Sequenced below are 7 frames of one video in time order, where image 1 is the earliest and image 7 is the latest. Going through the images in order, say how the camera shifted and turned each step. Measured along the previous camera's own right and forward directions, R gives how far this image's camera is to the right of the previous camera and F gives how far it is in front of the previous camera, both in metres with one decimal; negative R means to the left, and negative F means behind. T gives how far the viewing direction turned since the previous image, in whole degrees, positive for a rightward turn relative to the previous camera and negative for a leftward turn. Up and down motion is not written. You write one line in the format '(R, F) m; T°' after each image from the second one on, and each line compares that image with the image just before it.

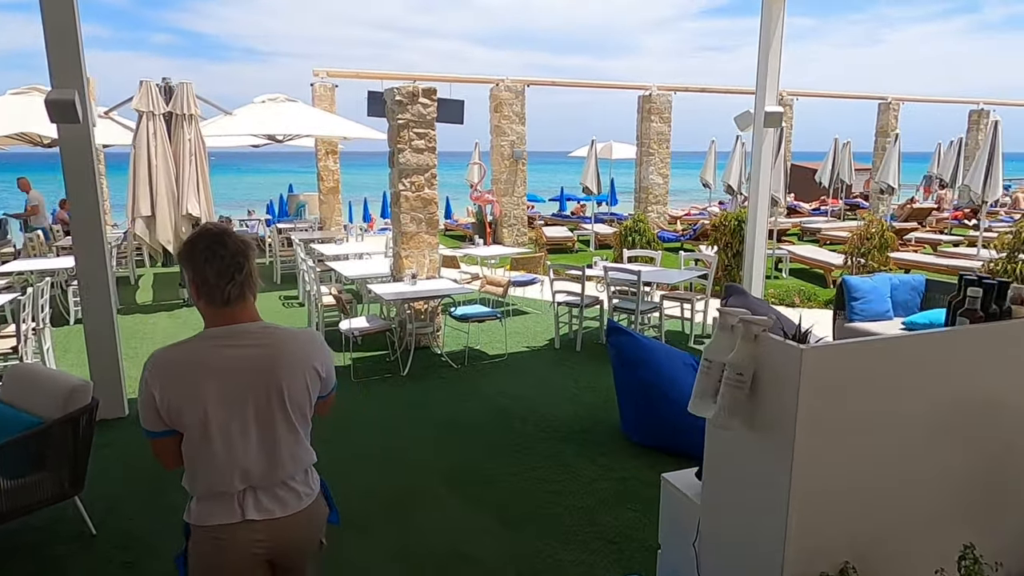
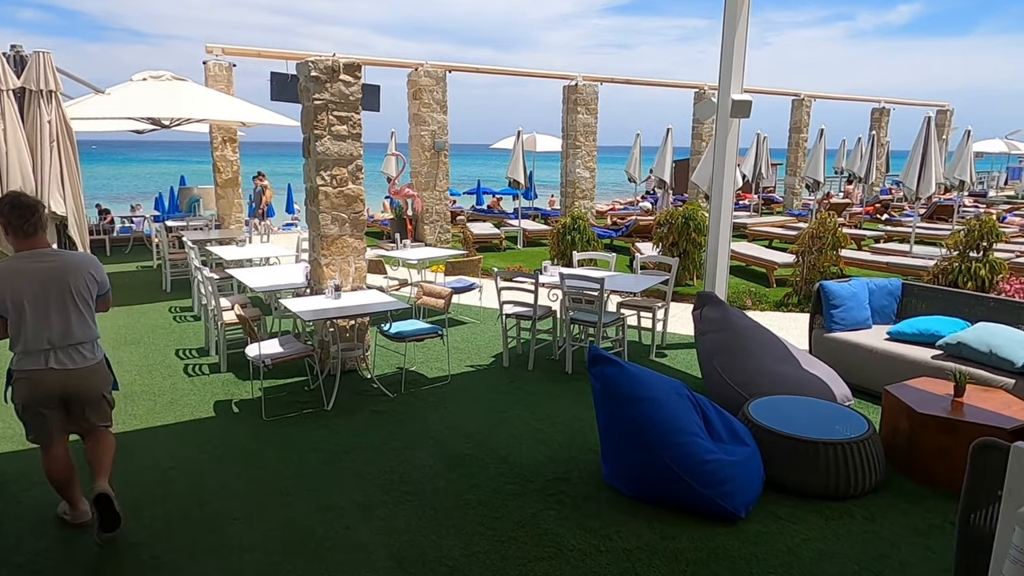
(-0.3, +0.8) m; +8°
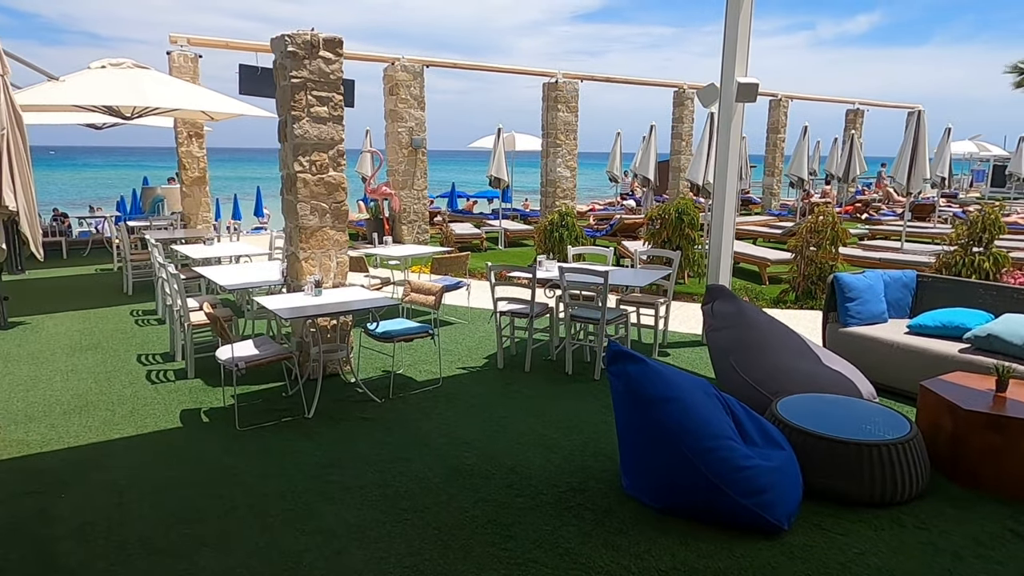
(-0.2, +0.4) m; +2°
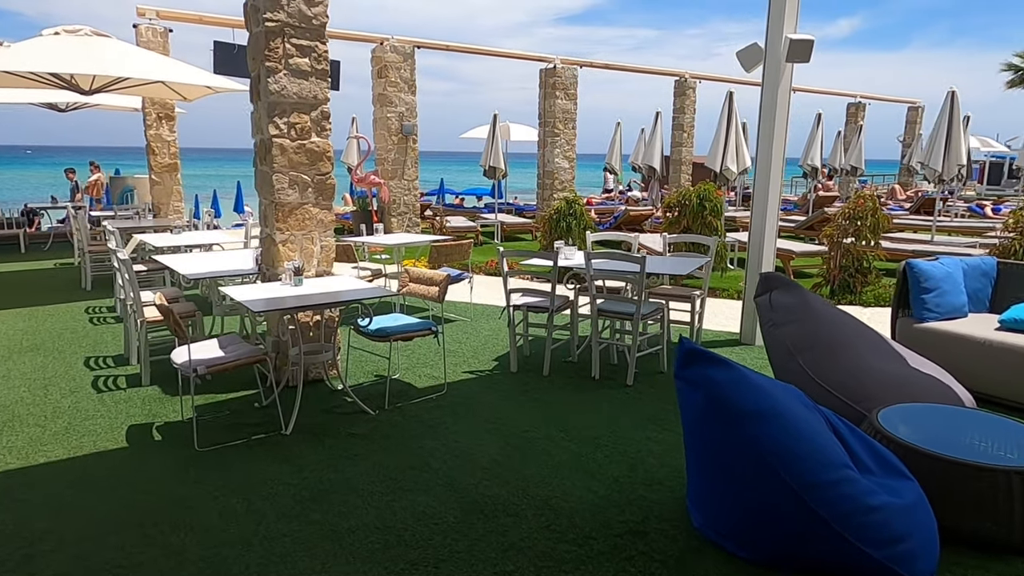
(-0.2, +0.8) m; +1°
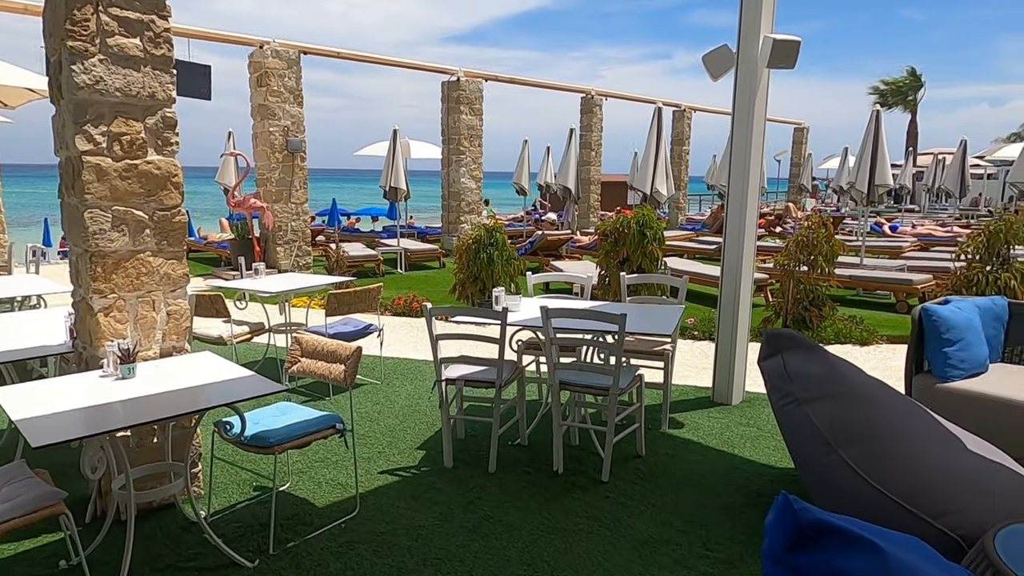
(-0.2, +1.1) m; +9°
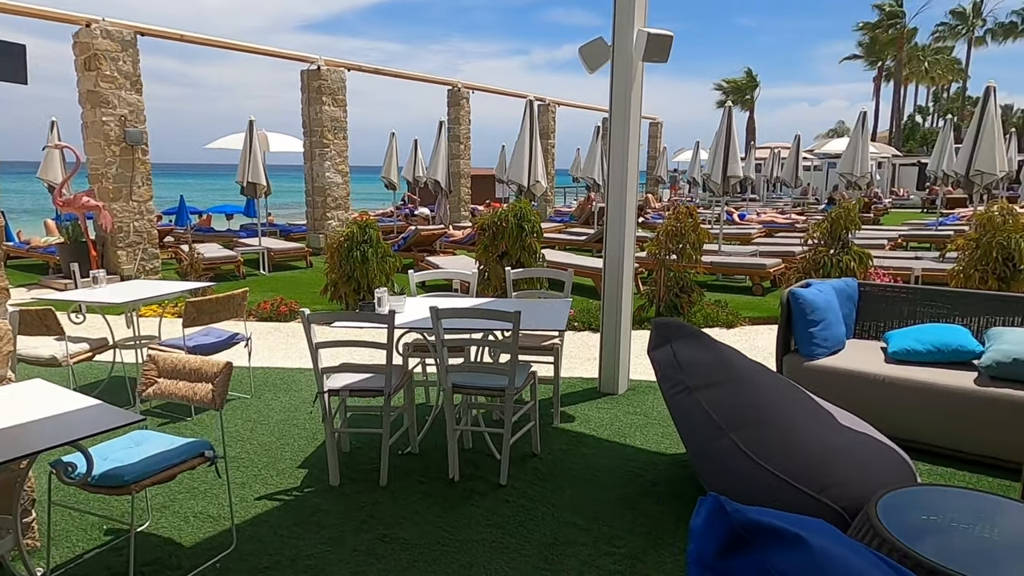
(-0.1, +0.2) m; +11°
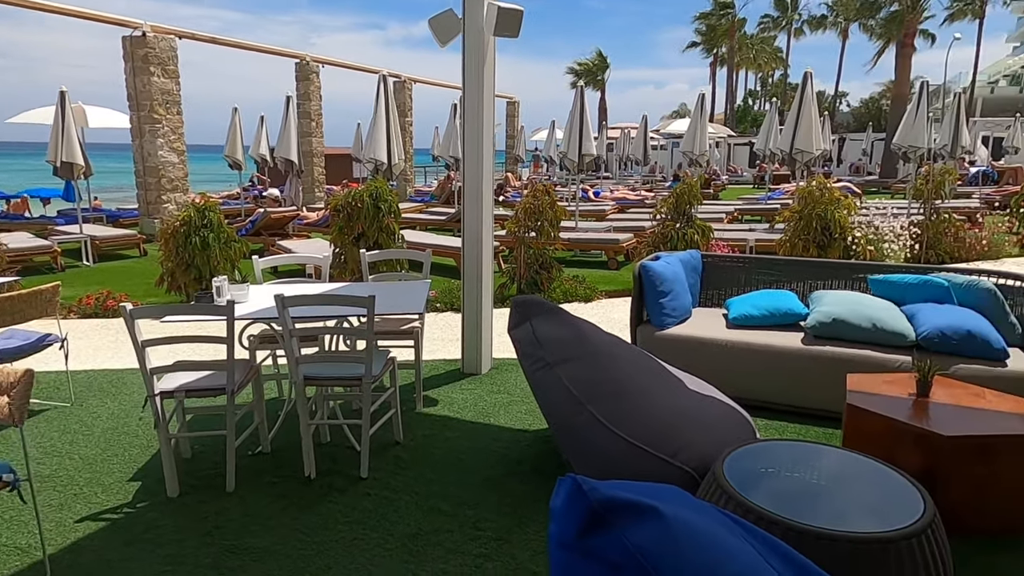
(0.0, +0.1) m; +12°
